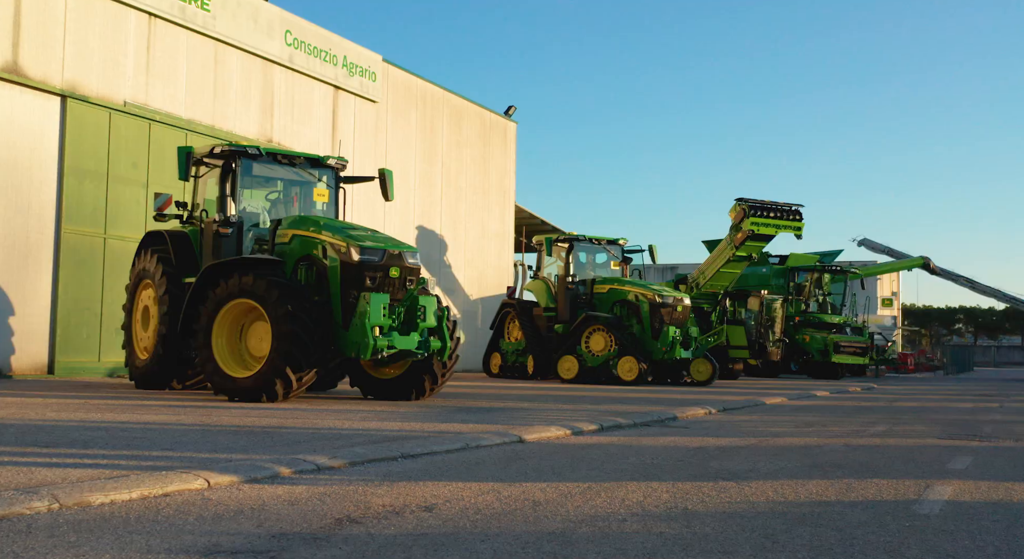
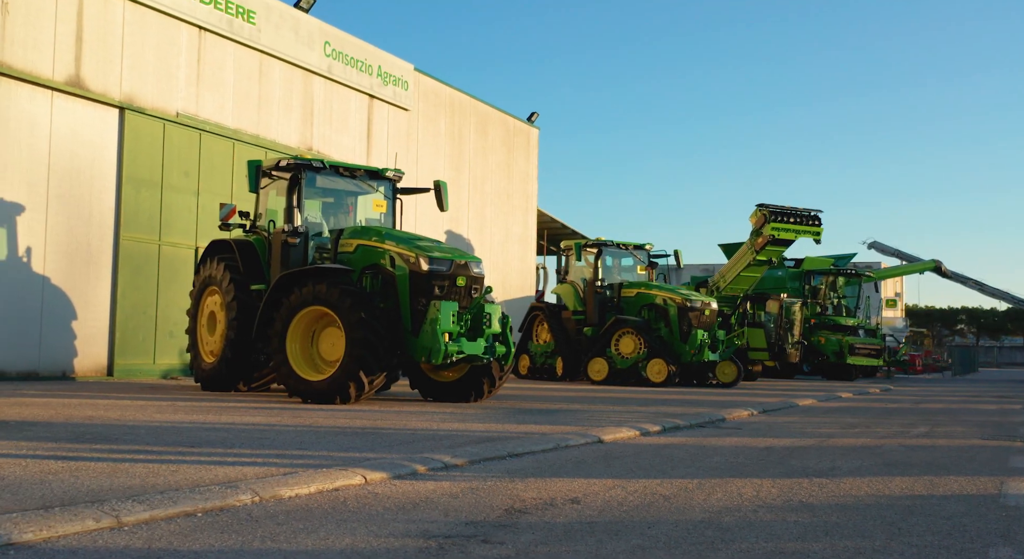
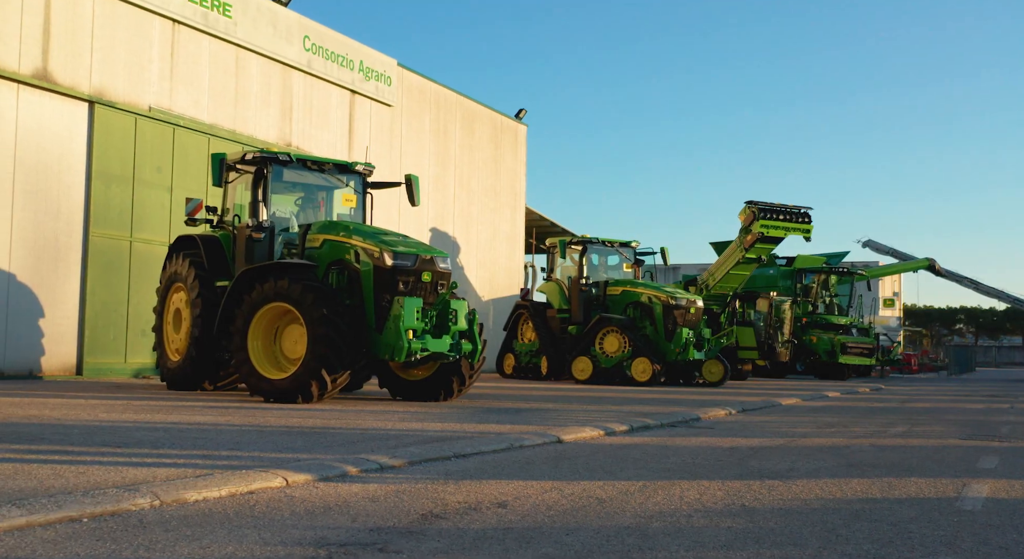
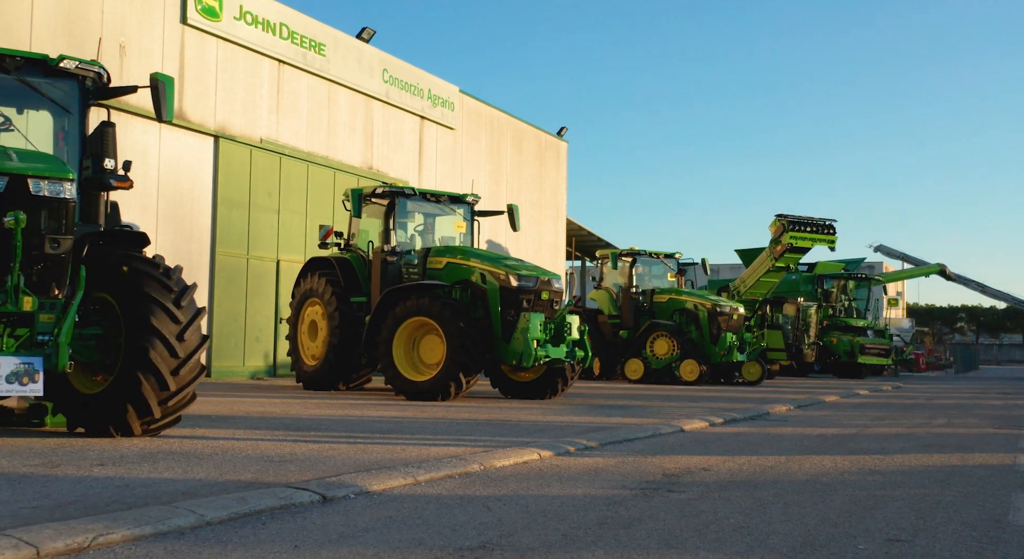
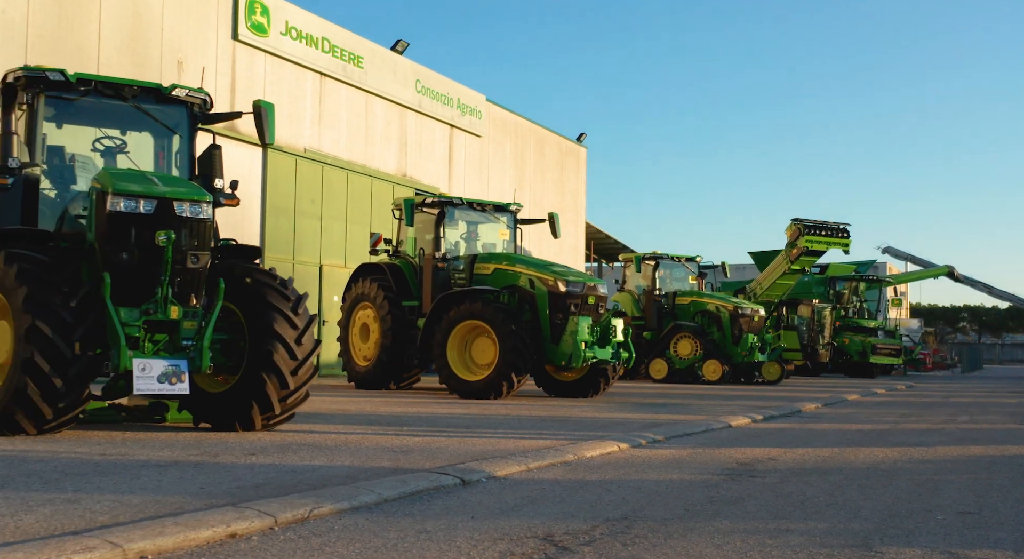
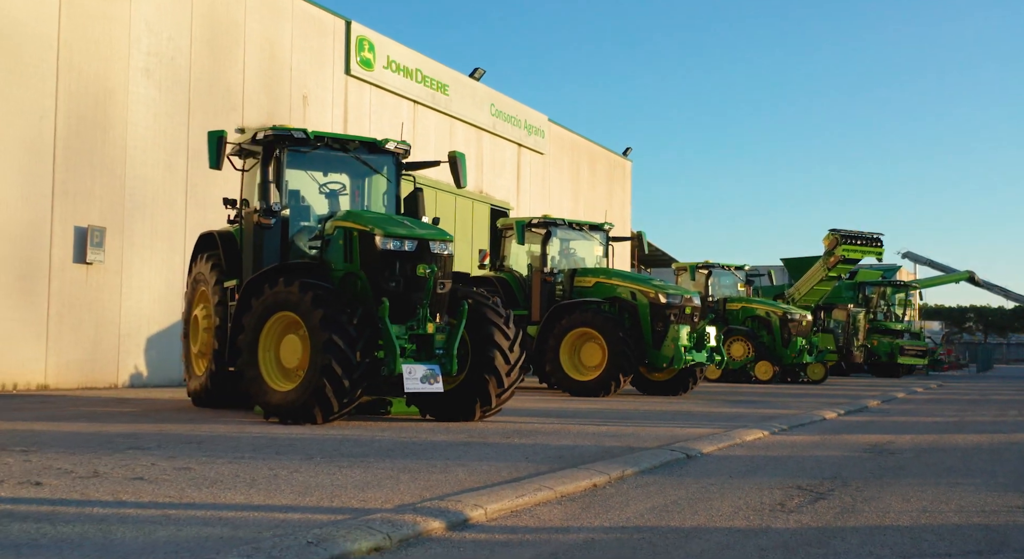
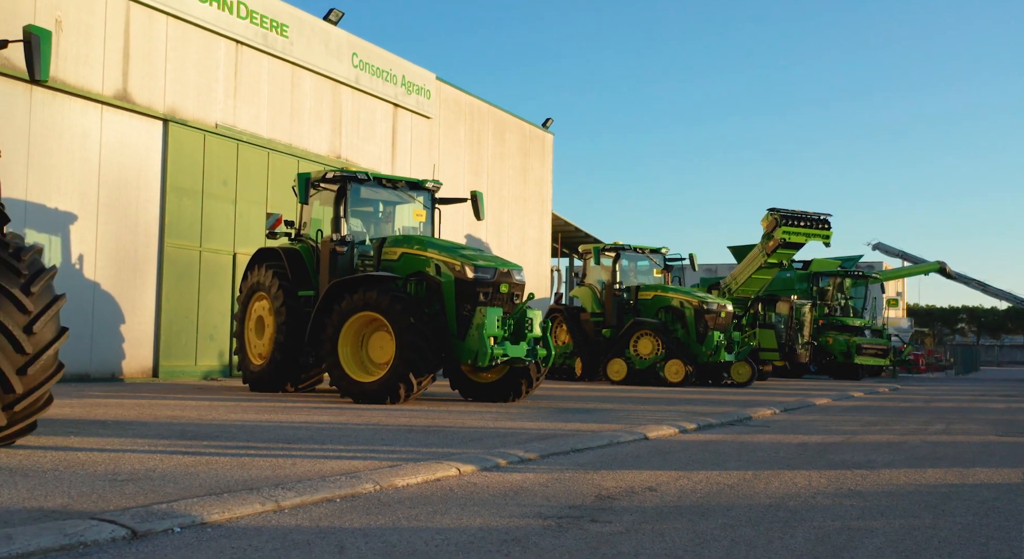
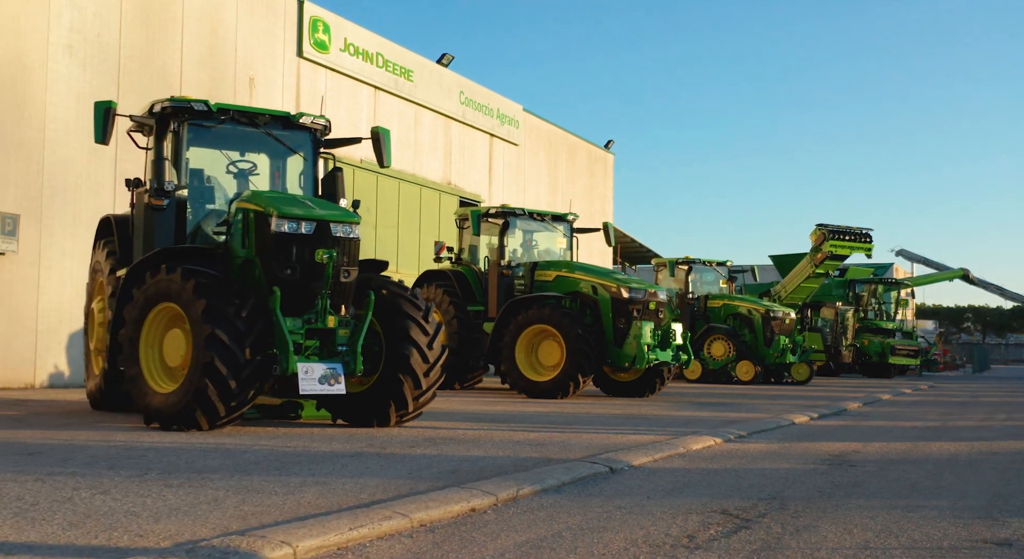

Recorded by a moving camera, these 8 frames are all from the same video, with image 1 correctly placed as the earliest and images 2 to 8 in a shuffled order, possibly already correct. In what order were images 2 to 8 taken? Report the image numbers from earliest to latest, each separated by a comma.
3, 2, 7, 4, 5, 8, 6
